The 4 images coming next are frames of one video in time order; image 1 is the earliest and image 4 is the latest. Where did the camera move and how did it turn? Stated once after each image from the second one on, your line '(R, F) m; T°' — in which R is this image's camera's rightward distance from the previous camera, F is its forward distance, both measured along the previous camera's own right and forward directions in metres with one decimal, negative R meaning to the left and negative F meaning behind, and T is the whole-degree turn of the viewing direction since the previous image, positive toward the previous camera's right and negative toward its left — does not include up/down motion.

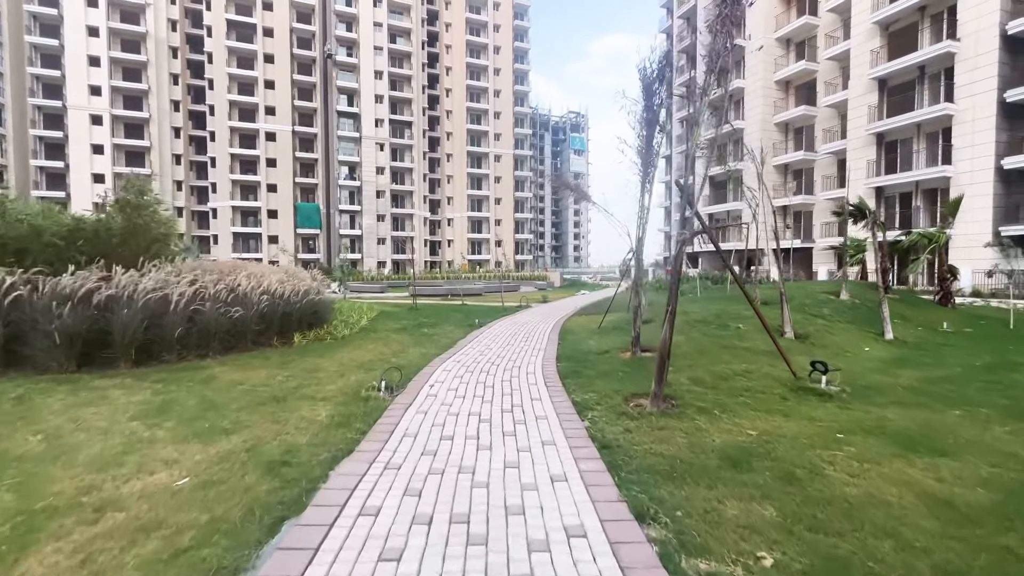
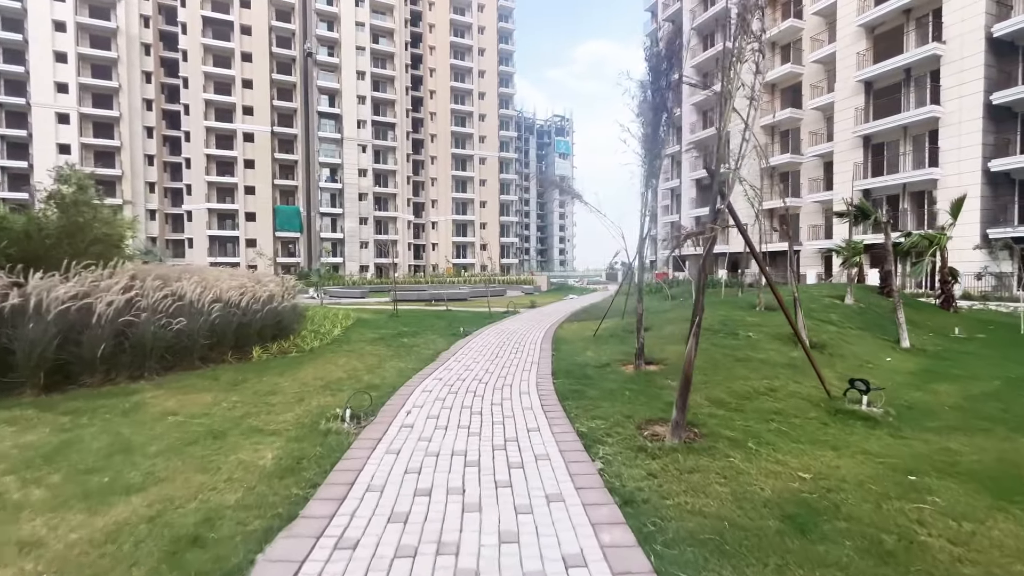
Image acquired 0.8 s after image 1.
(-0.1, +0.8) m; +2°
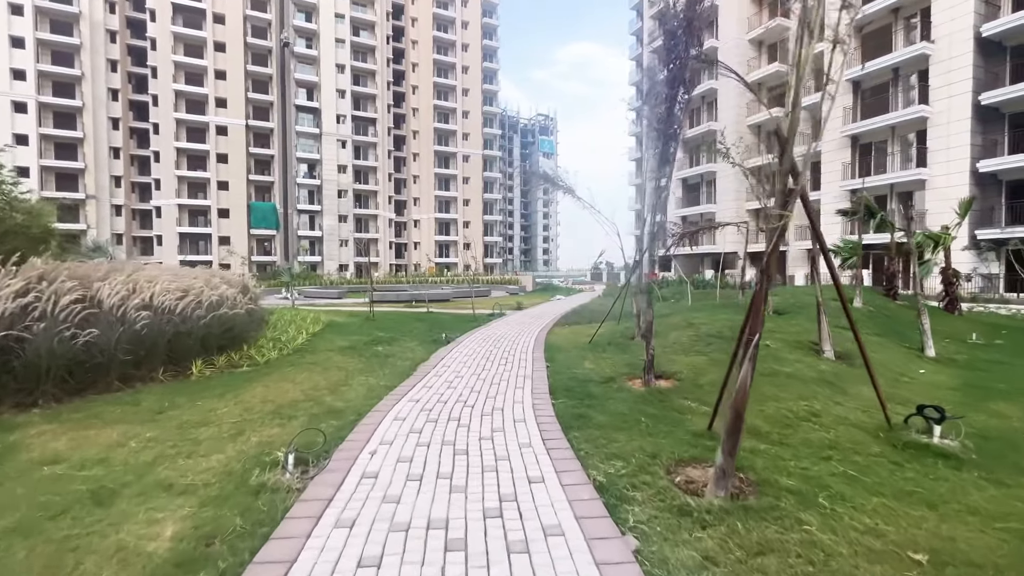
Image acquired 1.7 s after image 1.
(-0.1, +0.9) m; +2°
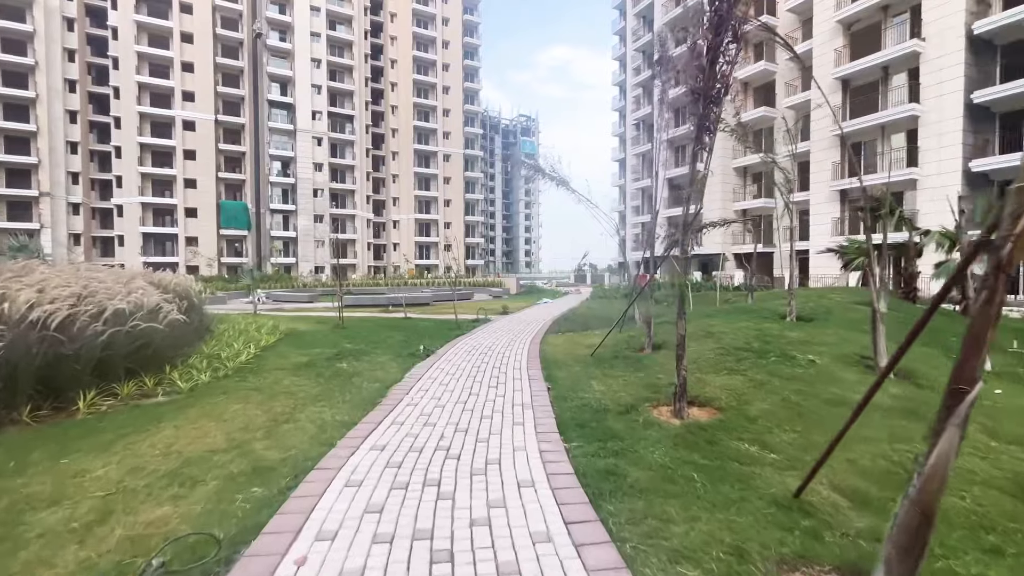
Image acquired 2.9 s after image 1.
(-0.1, +1.3) m; +2°
